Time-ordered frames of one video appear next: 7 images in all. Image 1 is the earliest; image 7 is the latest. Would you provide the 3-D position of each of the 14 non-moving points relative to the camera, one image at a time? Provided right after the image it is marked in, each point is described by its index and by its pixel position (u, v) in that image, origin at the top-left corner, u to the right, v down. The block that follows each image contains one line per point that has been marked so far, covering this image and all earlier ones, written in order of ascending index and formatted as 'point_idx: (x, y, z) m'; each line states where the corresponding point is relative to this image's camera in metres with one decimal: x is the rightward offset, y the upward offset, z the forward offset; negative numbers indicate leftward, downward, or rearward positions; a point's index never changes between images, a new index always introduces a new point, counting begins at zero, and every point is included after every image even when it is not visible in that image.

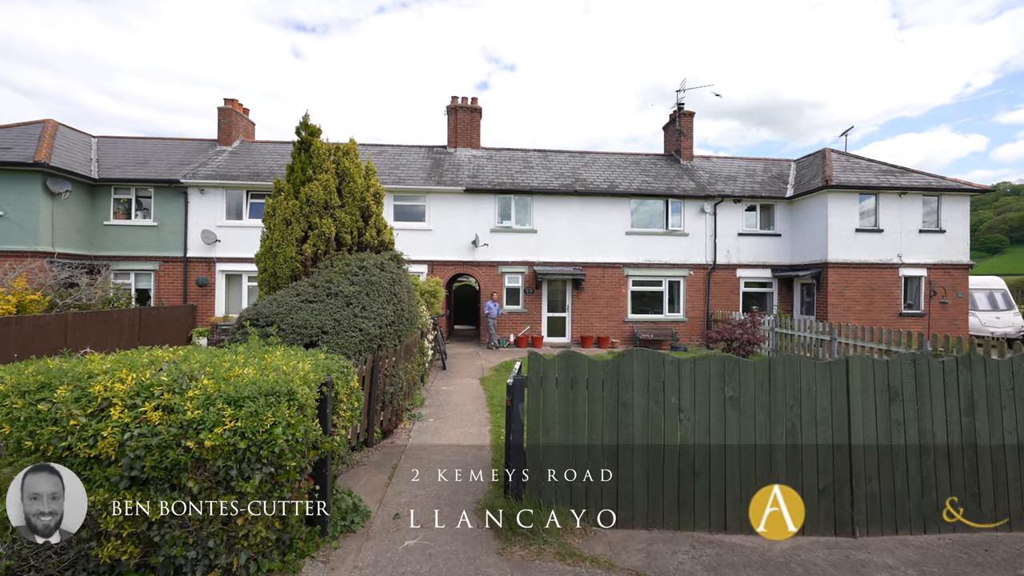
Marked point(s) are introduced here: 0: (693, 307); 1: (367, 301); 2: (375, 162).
0: (+7.0, -0.8, +16.9) m
1: (-2.0, -0.2, +6.1) m
2: (-5.5, +5.0, +17.6) m
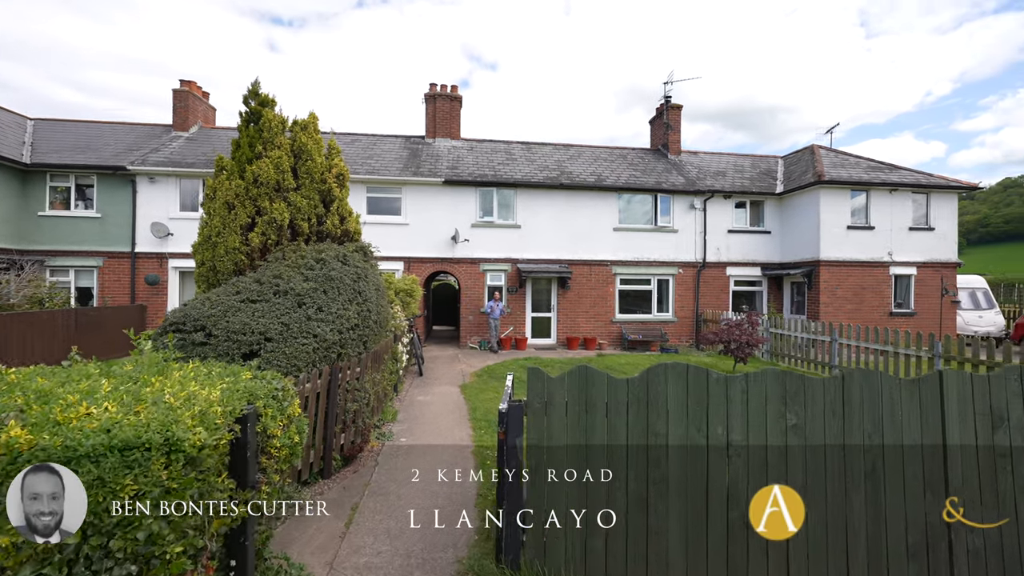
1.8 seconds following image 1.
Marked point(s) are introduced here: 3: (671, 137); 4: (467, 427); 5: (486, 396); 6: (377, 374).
0: (+6.3, -0.7, +16.3) m
1: (-2.1, -0.1, +5.0) m
2: (-6.2, +5.1, +16.4) m
3: (+6.7, +6.4, +18.6) m
4: (-0.7, -2.1, +6.7) m
5: (-0.5, -2.1, +8.6) m
6: (-1.9, -1.2, +6.1) m
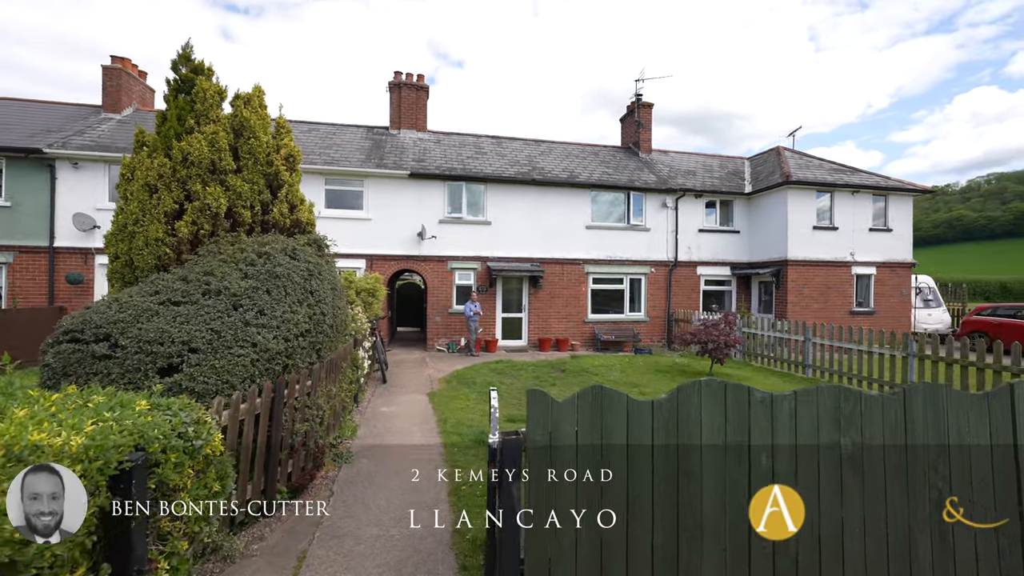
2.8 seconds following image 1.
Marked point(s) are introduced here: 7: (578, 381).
0: (+5.2, -0.7, +16.1) m
1: (-2.3, -0.1, +4.2) m
2: (-7.2, +5.1, +15.2) m
3: (+5.4, +6.4, +18.4) m
4: (-1.0, -2.1, +6.0) m
5: (-1.0, -2.1, +7.9) m
6: (-2.2, -1.2, +5.3) m
7: (+1.5, -2.1, +9.9) m
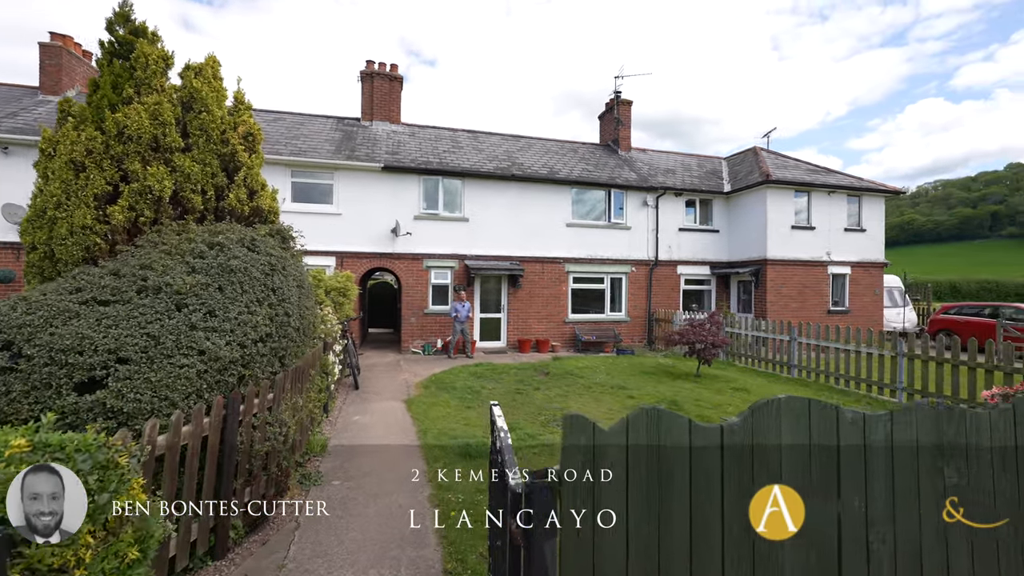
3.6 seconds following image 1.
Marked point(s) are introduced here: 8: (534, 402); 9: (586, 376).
0: (+4.4, -0.7, +15.9) m
1: (-2.4, -0.1, +3.5) m
2: (-7.9, +5.1, +14.2) m
3: (+4.5, +6.4, +18.2) m
4: (-1.2, -2.1, +5.4) m
5: (-1.2, -2.1, +7.3) m
6: (-2.3, -1.2, +4.7) m
7: (+1.1, -2.1, +9.5) m
8: (+0.4, -2.1, +8.2) m
9: (+1.7, -2.0, +10.1) m
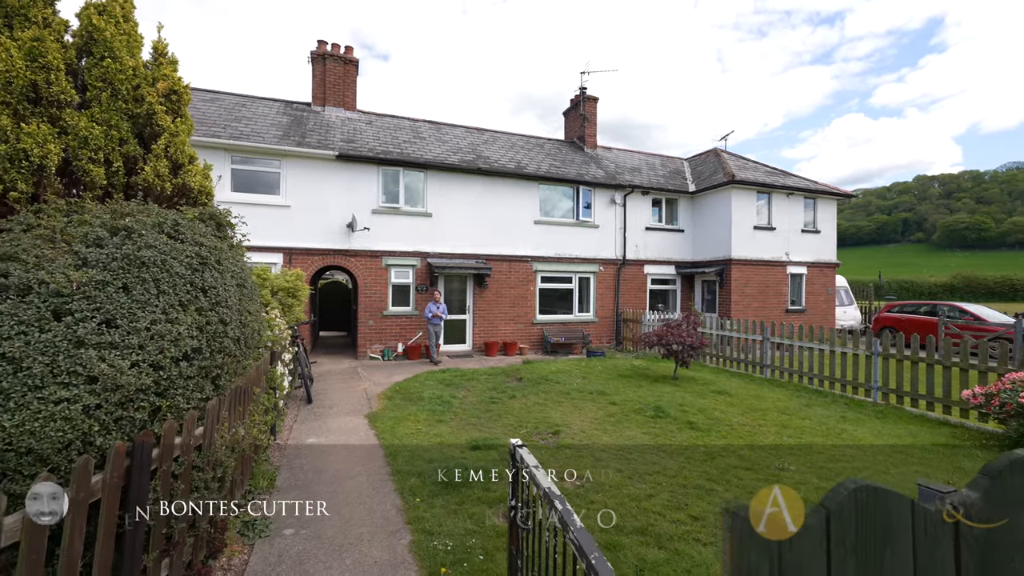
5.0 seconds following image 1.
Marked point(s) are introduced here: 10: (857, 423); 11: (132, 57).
0: (+3.2, -0.7, +15.5) m
1: (-2.3, -0.1, +2.6) m
2: (-8.9, +5.1, +12.7) m
3: (+3.1, +6.4, +17.9) m
4: (-1.3, -2.0, +4.5) m
5: (-1.5, -2.1, +6.4) m
6: (-2.3, -1.2, +3.7) m
7: (+0.6, -2.1, +8.9) m
8: (0.0, -2.1, +7.5) m
9: (+1.1, -2.0, +9.6) m
10: (+5.7, -2.2, +7.3) m
11: (-3.2, +2.0, +3.8) m
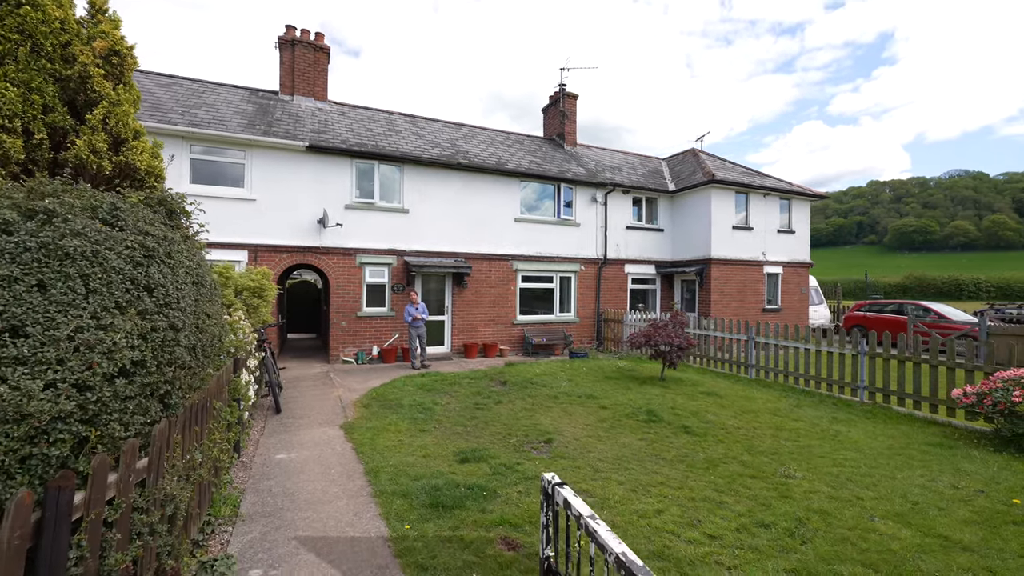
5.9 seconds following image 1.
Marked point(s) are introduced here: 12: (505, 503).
0: (+2.5, -0.6, +15.3) m
1: (-2.2, -0.1, +2.0) m
2: (-9.4, +5.1, +11.7) m
3: (+2.2, +6.4, +17.6) m
4: (-1.3, -2.0, +4.0) m
5: (-1.7, -2.0, +5.9) m
6: (-2.3, -1.1, +3.2) m
7: (+0.3, -2.1, +8.5) m
8: (-0.2, -2.1, +7.0) m
9: (+0.8, -2.0, +9.2) m
10: (+5.5, -2.2, +7.2) m
11: (-3.2, +2.0, +3.1) m
12: (-0.1, -2.1, +4.3) m
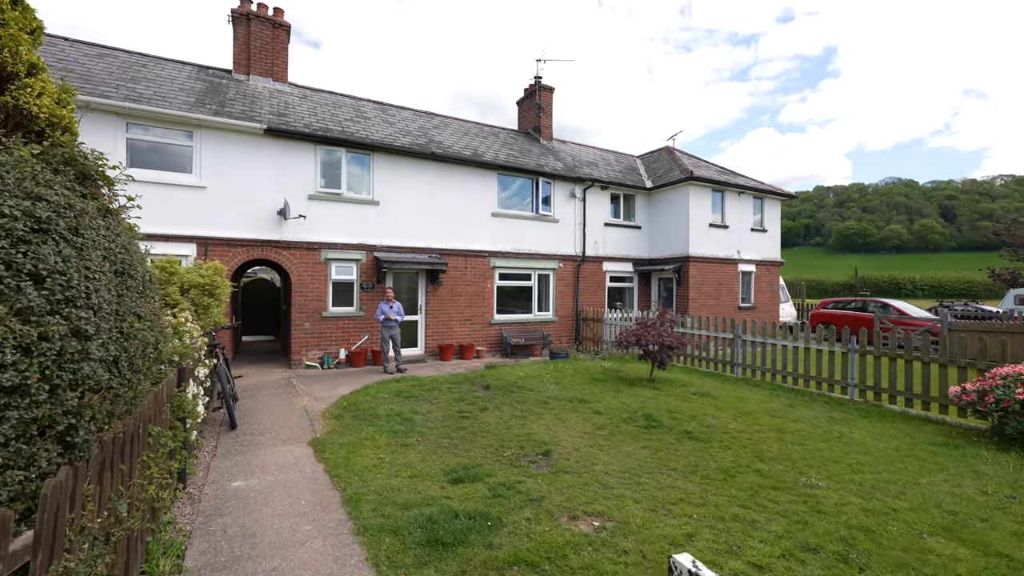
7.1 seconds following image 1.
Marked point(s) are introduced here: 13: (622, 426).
0: (+1.7, -0.6, +14.8) m
1: (-1.9, 0.0, +1.2) m
2: (-9.9, +5.2, +10.3) m
3: (+1.2, +6.5, +17.1) m
4: (-1.2, -2.0, +3.3) m
5: (-1.7, -2.0, +5.1) m
6: (-2.1, -1.1, +2.3) m
7: (0.0, -2.0, +7.8) m
8: (-0.3, -2.0, +6.4) m
9: (+0.5, -2.0, +8.6) m
10: (+5.3, -2.2, +7.0) m
11: (-3.0, +2.0, +2.2) m
12: (0.0, -2.0, +3.6) m
13: (+1.7, -2.1, +6.7) m
